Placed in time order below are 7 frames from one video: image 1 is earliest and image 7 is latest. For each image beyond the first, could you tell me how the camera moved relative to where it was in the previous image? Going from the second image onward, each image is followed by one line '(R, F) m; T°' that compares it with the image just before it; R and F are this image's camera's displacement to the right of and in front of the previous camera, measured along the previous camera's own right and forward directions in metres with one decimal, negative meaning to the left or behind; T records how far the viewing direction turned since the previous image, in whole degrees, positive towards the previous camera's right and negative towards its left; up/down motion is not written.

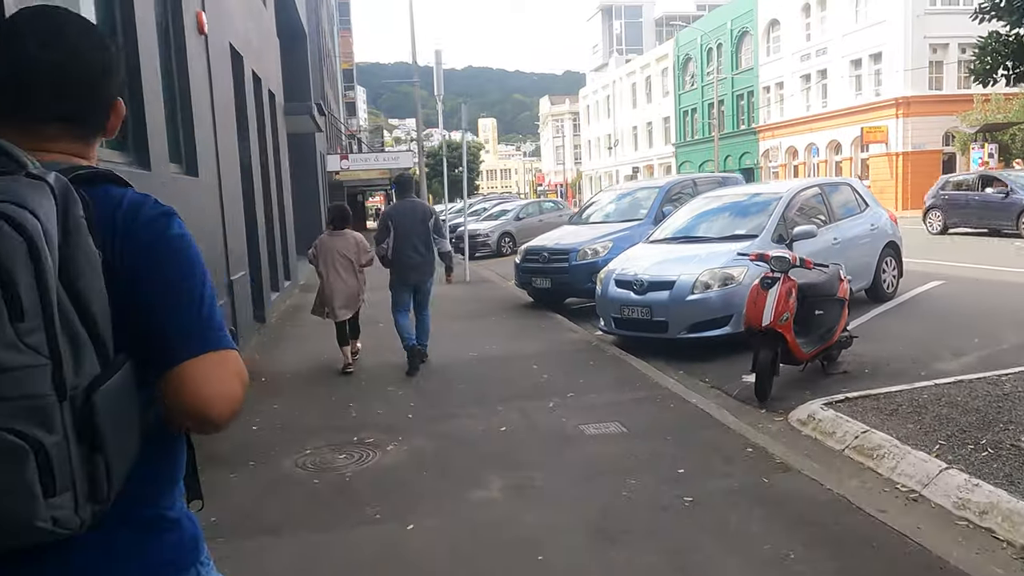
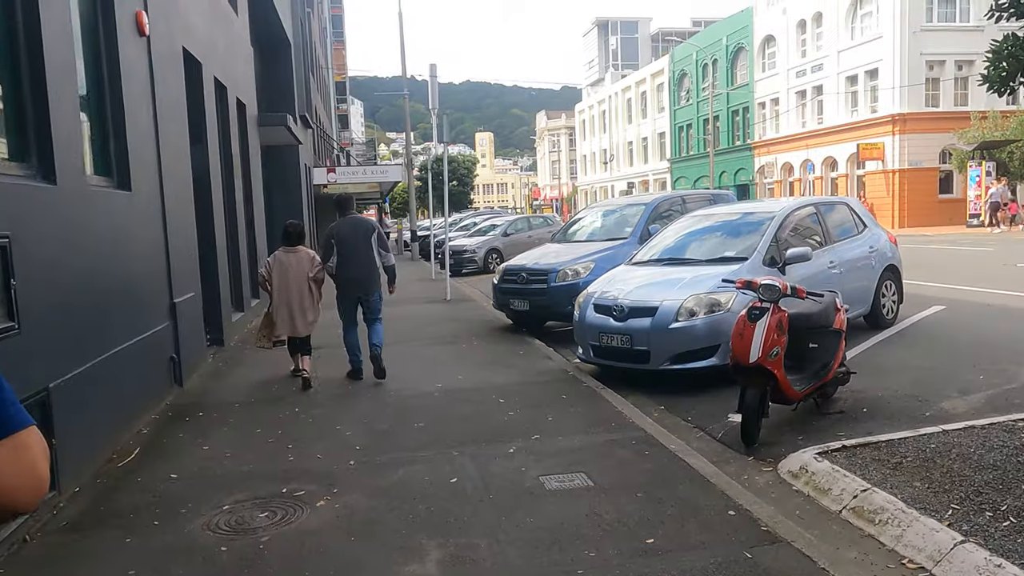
(+0.3, +0.6) m; 0°
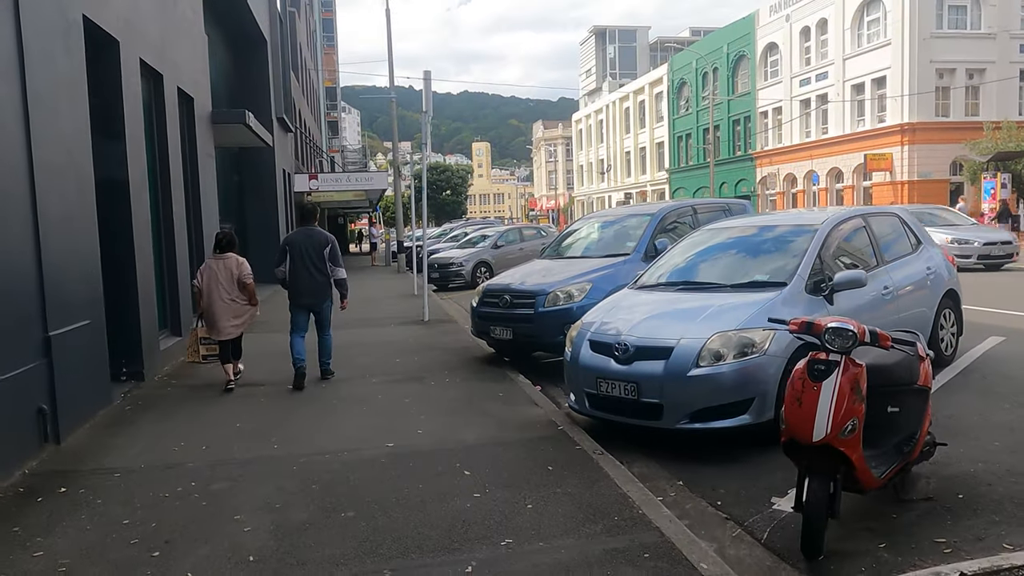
(+0.2, +1.6) m; 0°
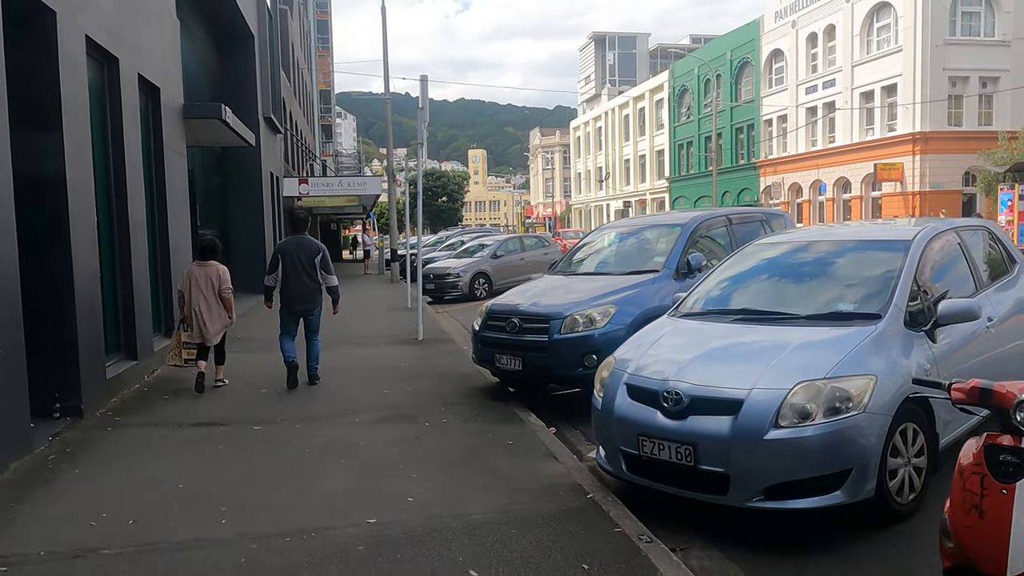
(-0.1, +1.2) m; 0°
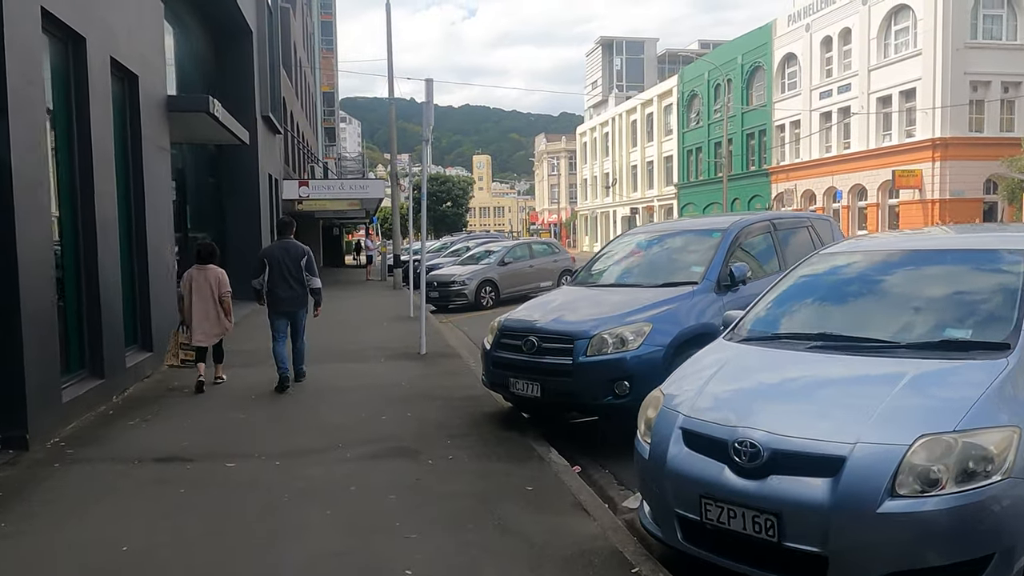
(-0.1, +1.0) m; 0°
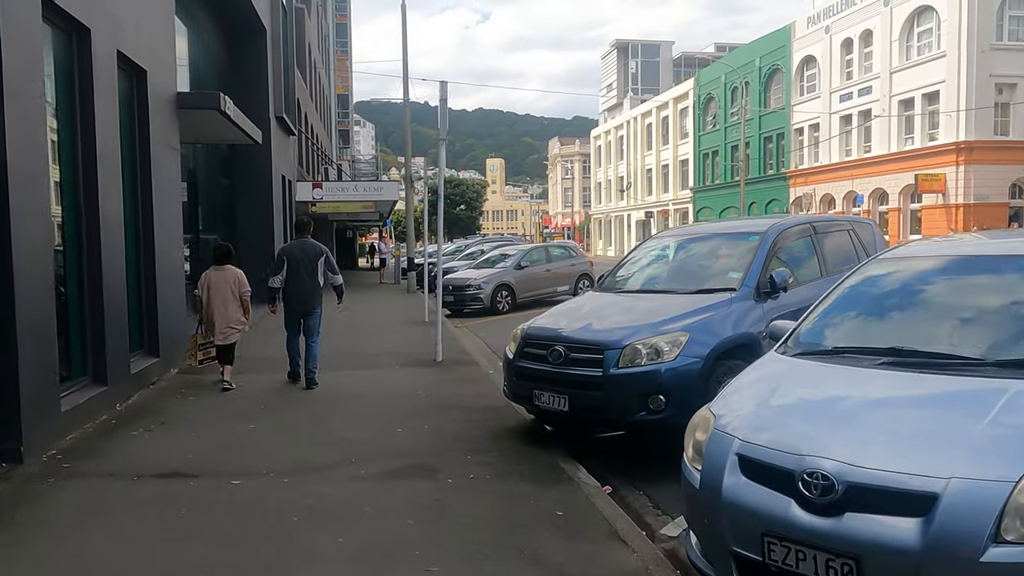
(-0.1, +0.4) m; -1°
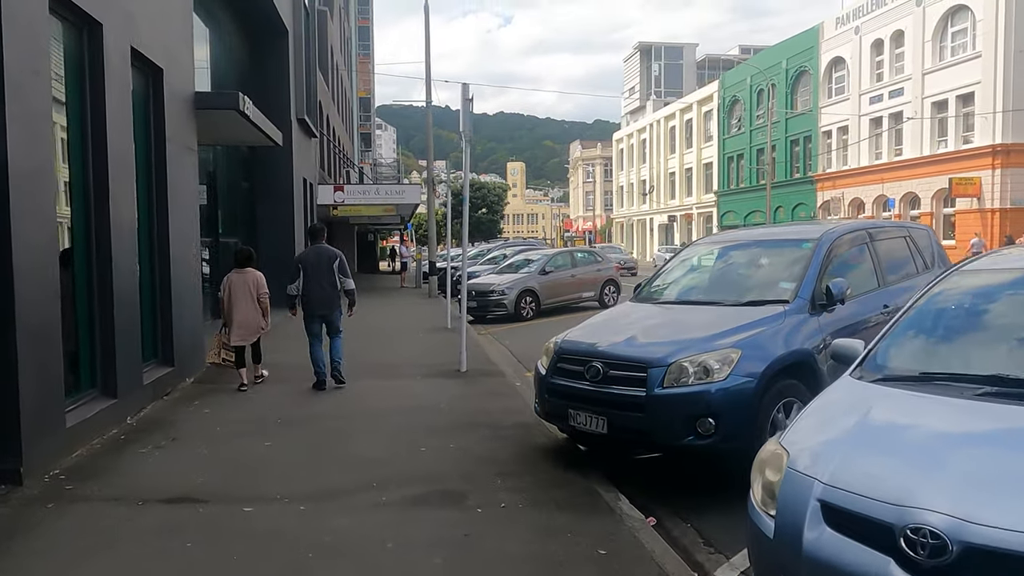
(-0.1, +0.4) m; -1°
